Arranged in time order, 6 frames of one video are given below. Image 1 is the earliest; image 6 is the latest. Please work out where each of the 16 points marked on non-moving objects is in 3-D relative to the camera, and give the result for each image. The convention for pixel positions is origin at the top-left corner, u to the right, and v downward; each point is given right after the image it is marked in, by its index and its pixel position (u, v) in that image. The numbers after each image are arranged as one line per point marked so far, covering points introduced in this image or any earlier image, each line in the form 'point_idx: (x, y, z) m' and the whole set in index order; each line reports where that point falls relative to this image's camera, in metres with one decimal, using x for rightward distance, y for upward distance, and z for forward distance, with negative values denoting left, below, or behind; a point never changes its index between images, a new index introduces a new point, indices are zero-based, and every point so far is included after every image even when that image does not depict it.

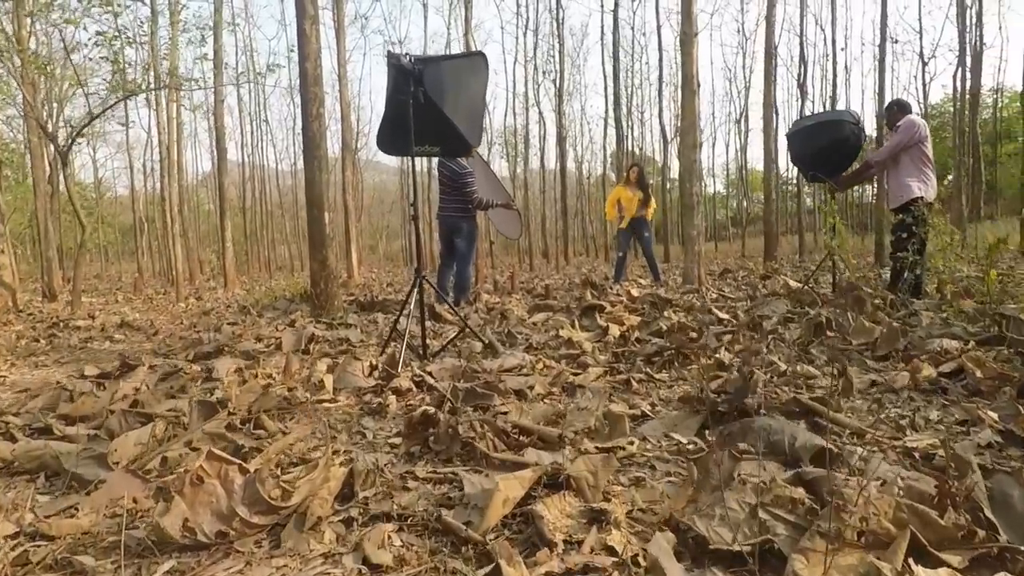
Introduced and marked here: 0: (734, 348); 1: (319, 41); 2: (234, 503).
0: (+1.3, -0.4, +3.5) m
1: (-1.9, +2.5, +5.9) m
2: (-0.7, -0.6, +1.6) m
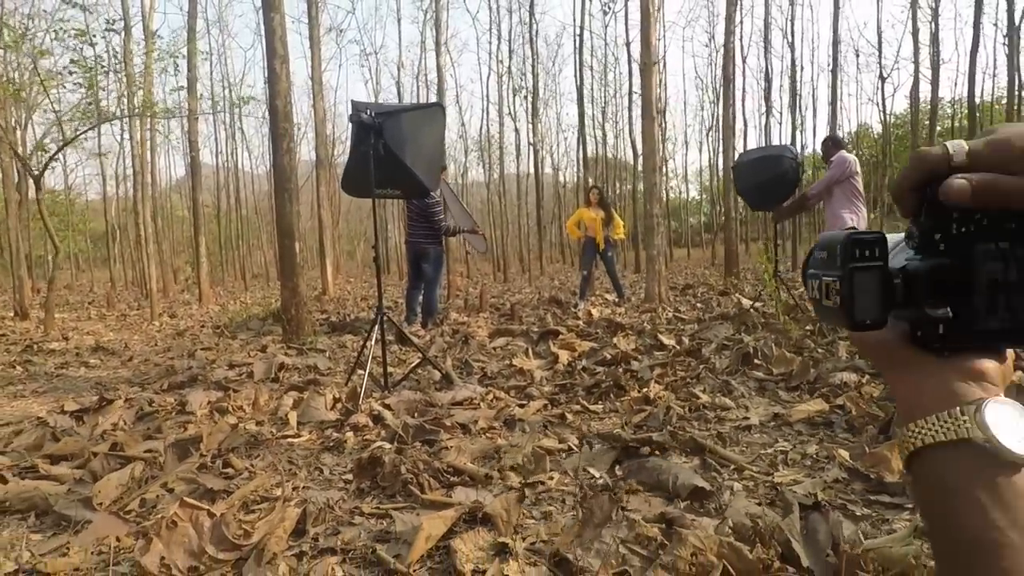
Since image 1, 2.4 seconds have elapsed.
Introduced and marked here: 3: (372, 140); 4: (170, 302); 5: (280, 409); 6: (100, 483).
0: (+1.0, -0.6, +3.9) m
1: (-2.3, +2.2, +6.1) m
2: (-1.0, -0.8, +1.9) m
3: (-1.0, +1.1, +4.2) m
4: (-8.6, -0.3, +14.8) m
5: (-1.4, -0.7, +3.6) m
6: (-1.7, -0.8, +2.4) m
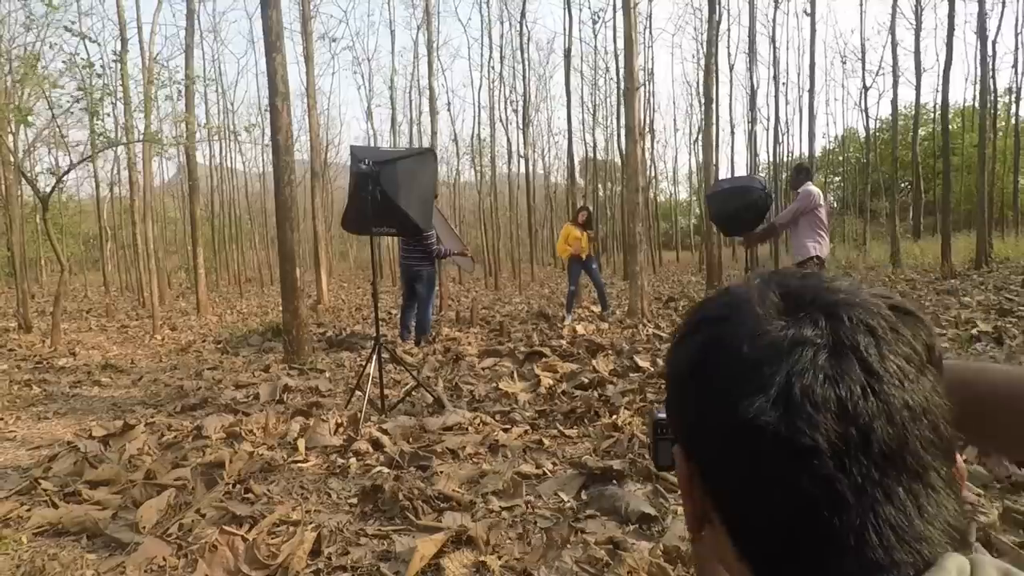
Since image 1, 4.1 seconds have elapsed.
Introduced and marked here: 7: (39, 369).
0: (+0.9, -0.9, +4.4) m
1: (-2.5, +1.9, +6.6) m
2: (-1.1, -1.1, +2.3) m
3: (-1.1, +0.8, +4.6) m
4: (-8.9, -0.6, +15.1) m
5: (-1.5, -1.0, +4.0) m
6: (-1.8, -1.0, +2.8) m
7: (-6.1, -1.0, +7.5) m
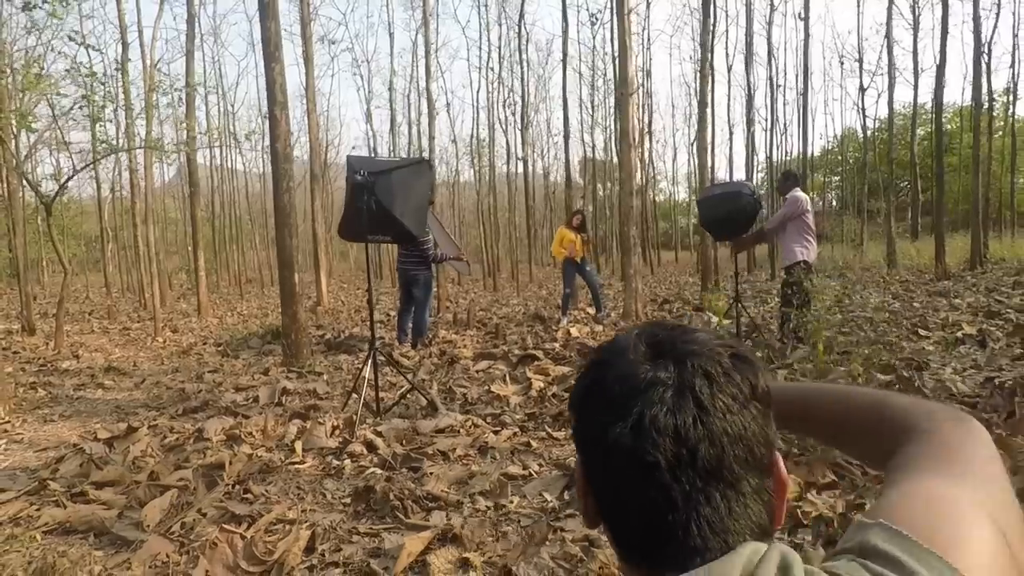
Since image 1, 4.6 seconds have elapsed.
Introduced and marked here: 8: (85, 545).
0: (+0.8, -0.9, +4.5) m
1: (-2.6, +1.9, +6.7) m
2: (-1.2, -1.1, +2.5) m
3: (-1.2, +0.7, +4.8) m
4: (-9.0, -0.6, +15.3) m
5: (-1.6, -1.1, +4.1) m
6: (-1.8, -1.1, +2.9) m
7: (-6.1, -1.1, +7.7) m
8: (-2.1, -1.2, +2.8) m
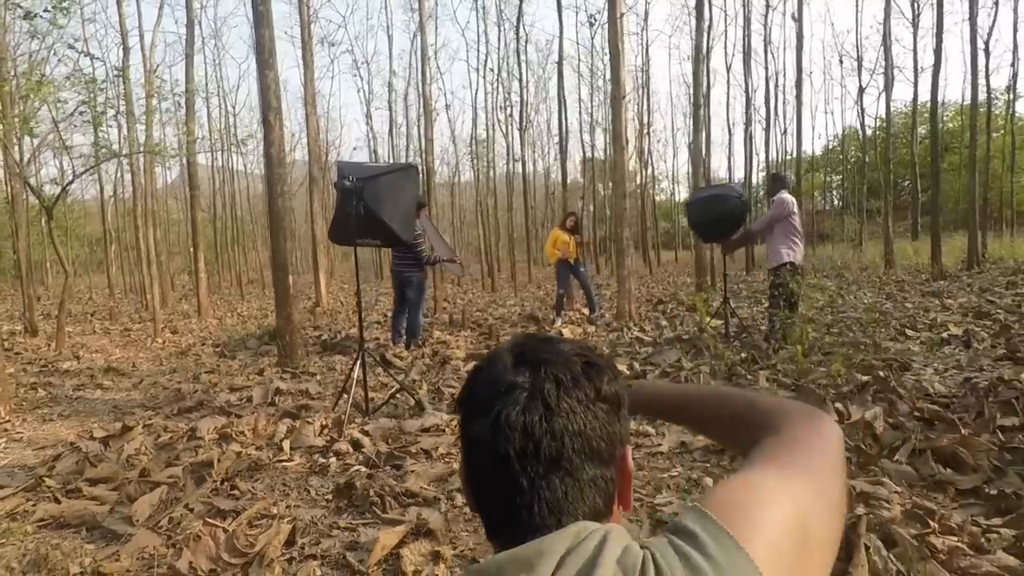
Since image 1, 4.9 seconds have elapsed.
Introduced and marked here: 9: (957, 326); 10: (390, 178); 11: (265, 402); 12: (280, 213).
0: (+0.7, -0.9, +4.6) m
1: (-2.7, +1.9, +6.8) m
2: (-1.3, -1.2, +2.6) m
3: (-1.3, +0.7, +4.9) m
4: (-9.0, -0.7, +15.5) m
5: (-1.7, -1.1, +4.3) m
6: (-2.0, -1.1, +3.1) m
7: (-6.2, -1.1, +7.8) m
8: (-2.2, -1.3, +2.9) m
9: (+5.9, -0.5, +7.8) m
10: (-1.0, +0.9, +5.0) m
11: (-2.3, -1.0, +5.4) m
12: (-2.7, +0.9, +6.9) m
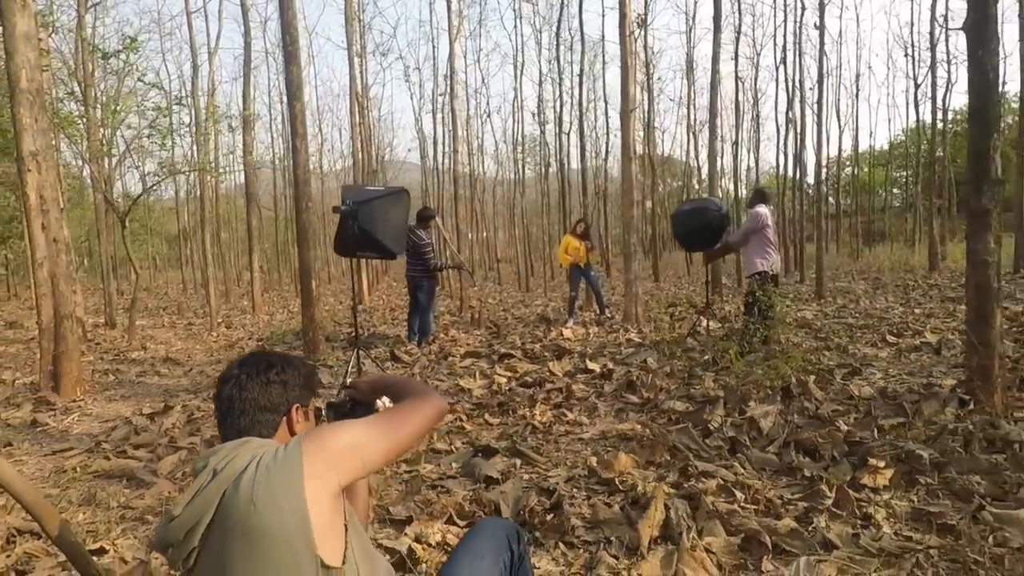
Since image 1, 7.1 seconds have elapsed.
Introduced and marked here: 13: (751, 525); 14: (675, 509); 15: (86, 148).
0: (+0.4, -1.0, +5.4) m
1: (-2.8, +1.8, +7.9) m
2: (-1.8, -1.2, +3.5) m
3: (-1.6, +0.6, +5.8) m
4: (-8.2, -0.6, +17.1) m
5: (-2.1, -1.1, +5.2) m
6: (-2.4, -1.2, +4.1) m
7: (-6.2, -1.1, +9.2) m
8: (-2.7, -1.3, +4.0) m
9: (+5.8, -0.6, +8.0) m
10: (-1.3, +0.9, +5.9) m
11: (-2.5, -1.1, +6.4) m
12: (-2.8, +0.8, +7.9) m
13: (+1.1, -1.1, +2.8) m
14: (+0.8, -1.1, +2.9) m
15: (-8.3, +2.7, +11.4) m
